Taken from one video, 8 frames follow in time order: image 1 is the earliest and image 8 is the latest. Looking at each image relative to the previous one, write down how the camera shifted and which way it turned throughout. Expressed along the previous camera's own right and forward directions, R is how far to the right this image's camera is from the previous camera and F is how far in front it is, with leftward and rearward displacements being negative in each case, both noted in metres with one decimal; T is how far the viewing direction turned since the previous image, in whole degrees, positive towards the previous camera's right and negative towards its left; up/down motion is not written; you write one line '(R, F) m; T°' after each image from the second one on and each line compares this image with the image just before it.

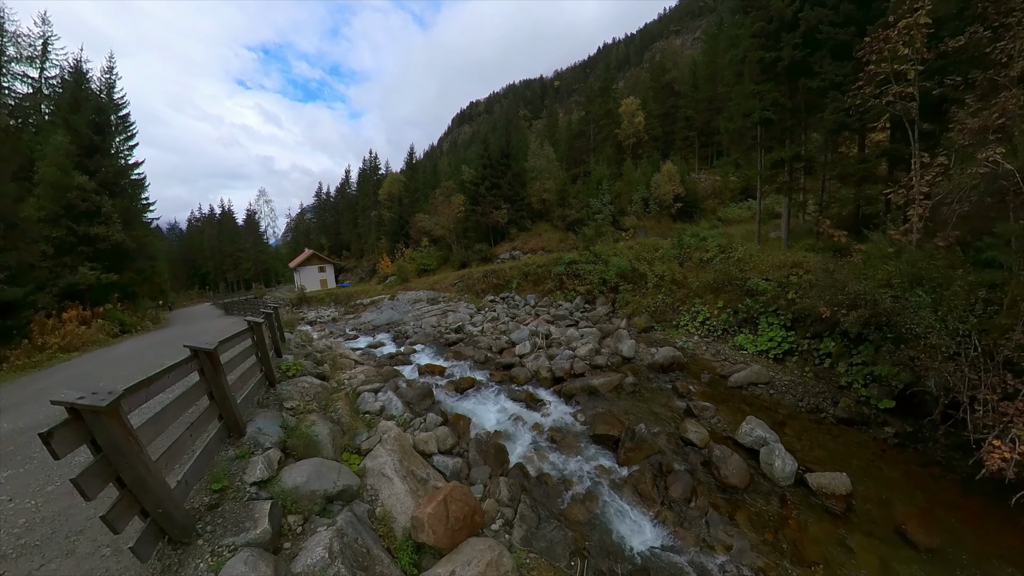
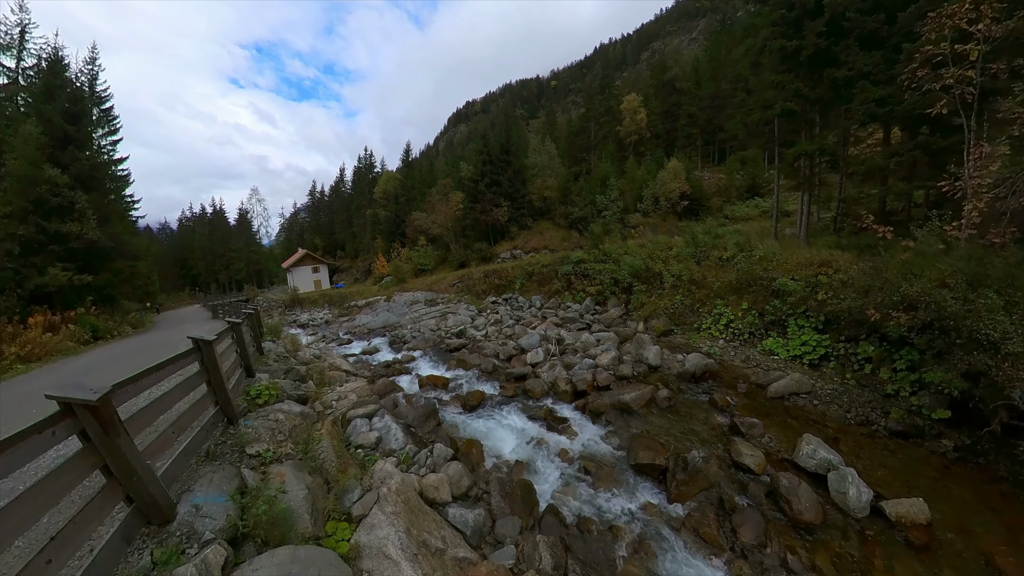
(-0.4, +0.9) m; +1°
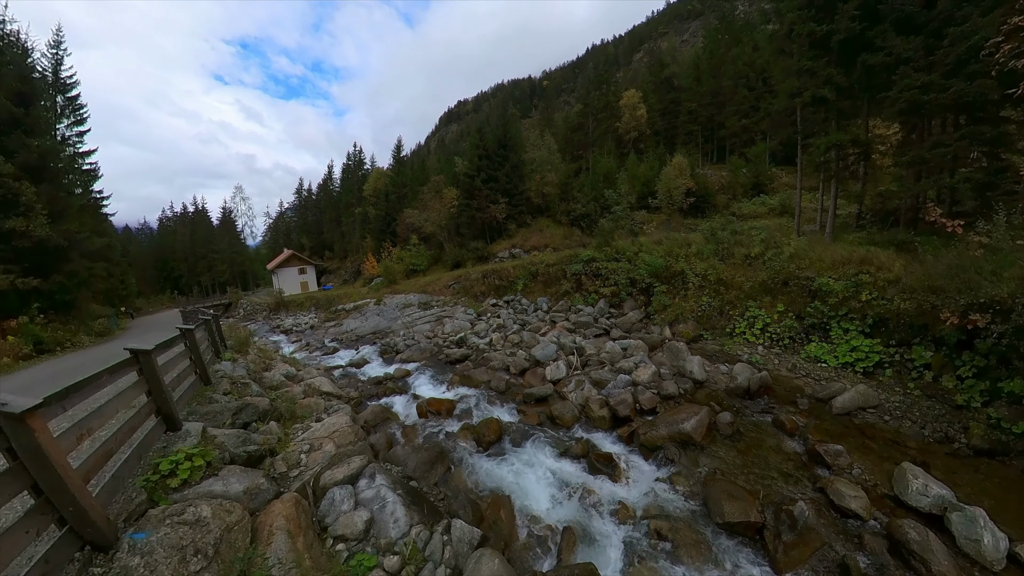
(-0.6, +1.3) m; +2°
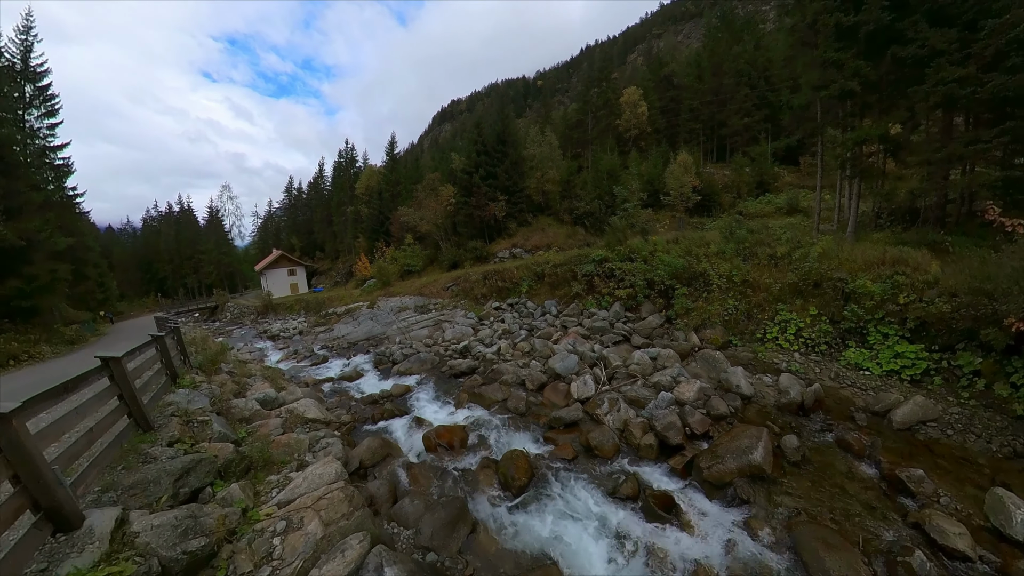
(-0.6, +0.9) m; +1°
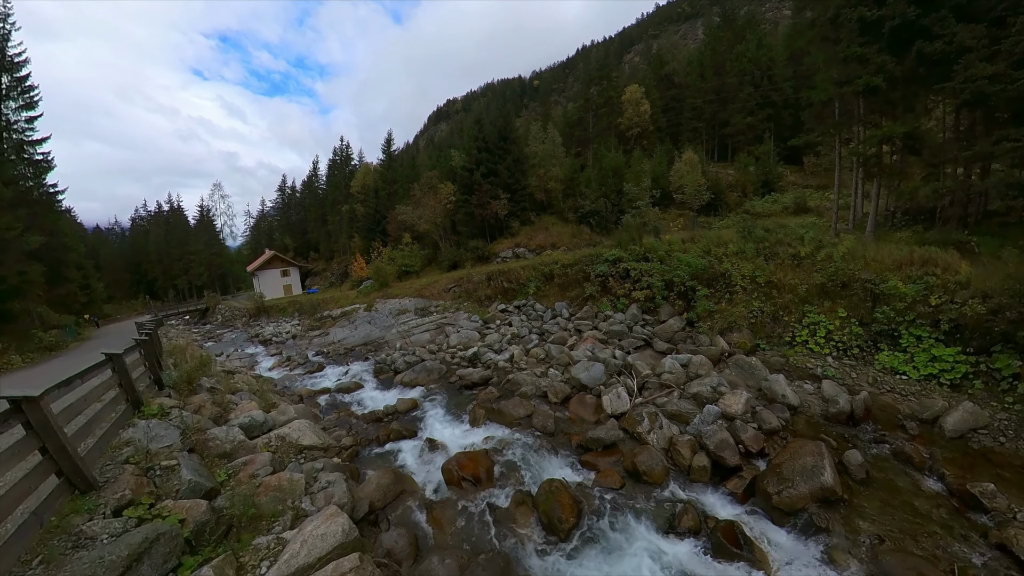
(-0.7, +0.5) m; +1°
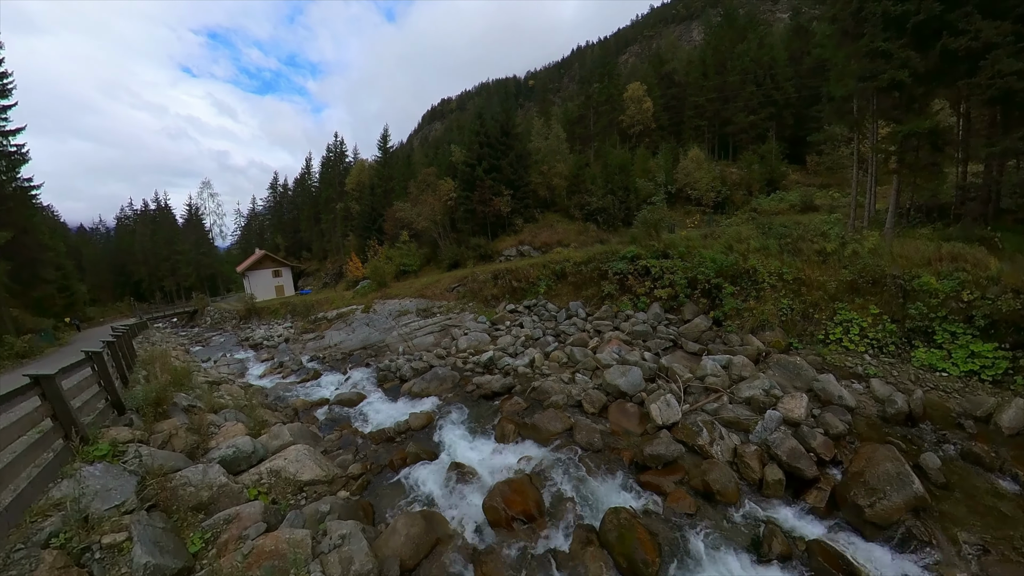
(-0.9, +0.4) m; +1°
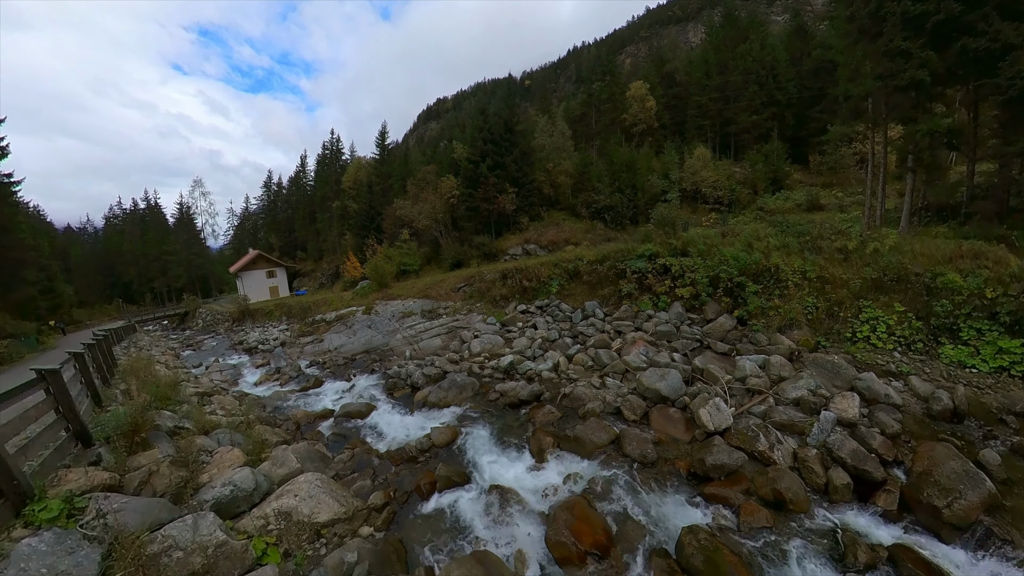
(-0.9, +0.1) m; +1°
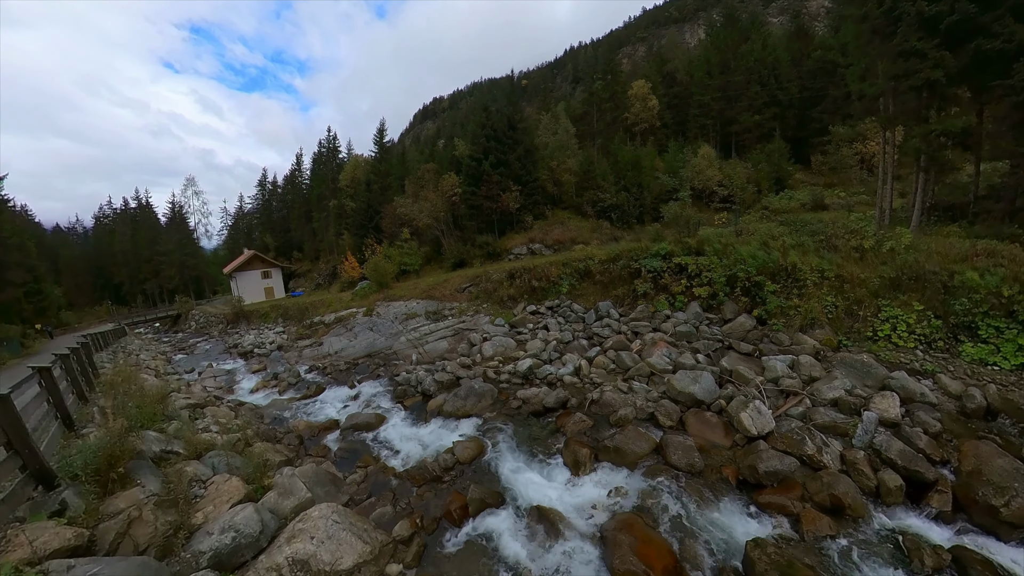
(-0.8, +0.1) m; +1°
